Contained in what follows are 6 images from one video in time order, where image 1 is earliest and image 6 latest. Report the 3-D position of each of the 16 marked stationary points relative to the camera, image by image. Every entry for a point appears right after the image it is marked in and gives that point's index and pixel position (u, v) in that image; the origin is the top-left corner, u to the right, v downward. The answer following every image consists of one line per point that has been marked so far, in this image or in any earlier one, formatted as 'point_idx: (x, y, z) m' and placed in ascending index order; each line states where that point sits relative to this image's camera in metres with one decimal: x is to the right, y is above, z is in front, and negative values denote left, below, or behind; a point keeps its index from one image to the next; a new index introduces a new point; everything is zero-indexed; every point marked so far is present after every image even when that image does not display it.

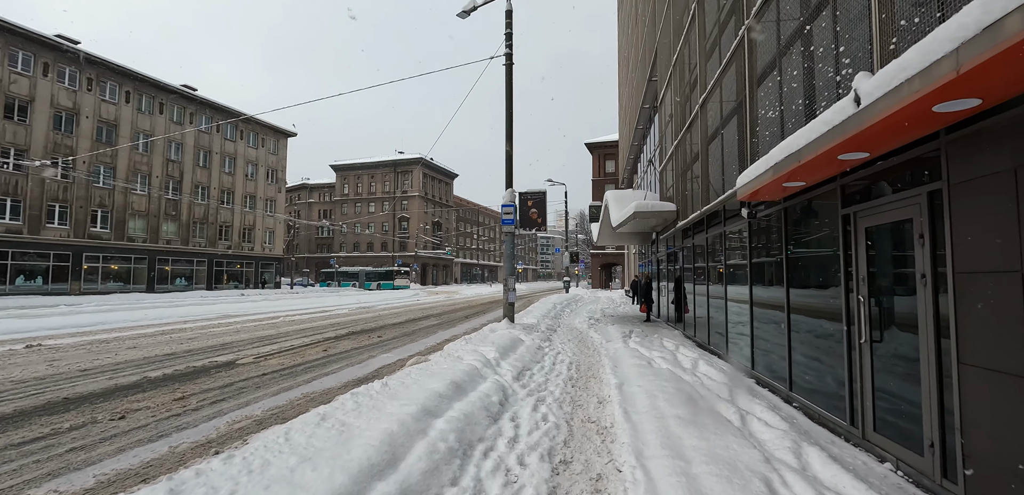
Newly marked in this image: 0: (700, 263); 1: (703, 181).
0: (+4.6, -0.4, +10.9) m
1: (+4.2, +1.5, +9.6) m
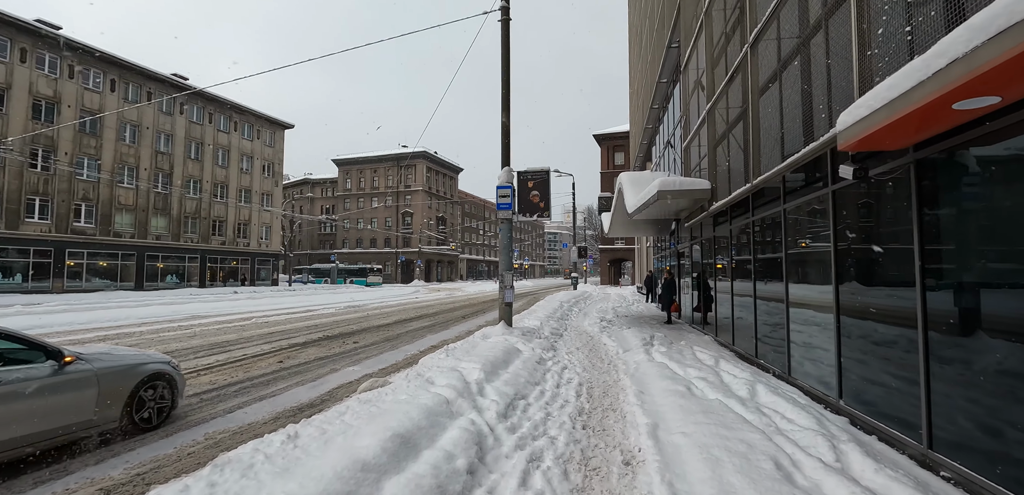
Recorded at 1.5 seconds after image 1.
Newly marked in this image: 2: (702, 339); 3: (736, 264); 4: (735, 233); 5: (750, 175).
0: (+4.5, -0.1, +8.9) m
1: (+4.1, +1.7, +7.6) m
2: (+4.1, -2.0, +9.5) m
3: (+4.5, -0.3, +8.9) m
4: (+4.5, +0.3, +8.9) m
5: (+4.1, +1.3, +7.6) m
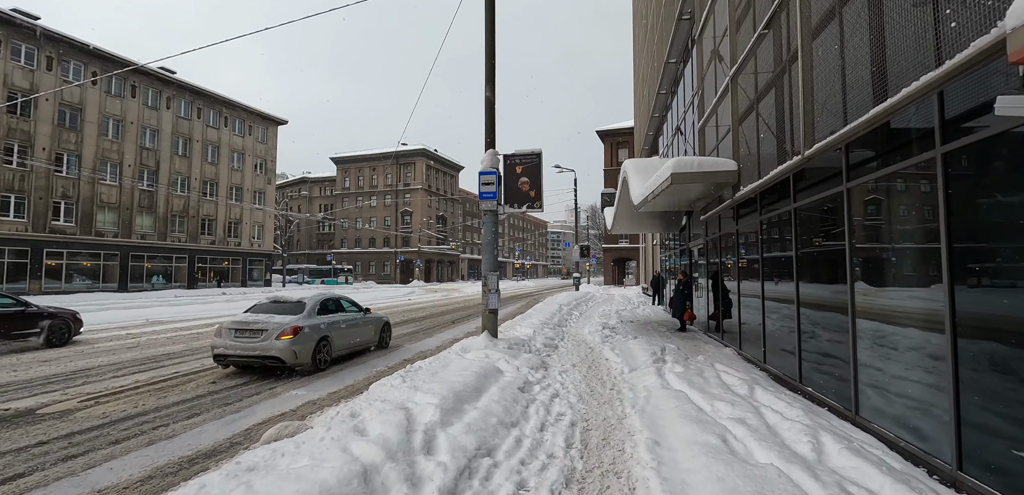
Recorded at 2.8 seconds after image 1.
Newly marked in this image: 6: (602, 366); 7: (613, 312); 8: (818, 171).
0: (+4.2, -0.1, +7.4) m
1: (+3.8, +1.8, +6.1) m
2: (+3.8, -1.9, +8.0) m
3: (+4.2, -0.3, +7.3) m
4: (+4.2, +0.4, +7.3) m
5: (+3.8, +1.3, +6.1) m
6: (+1.5, -1.9, +7.2) m
7: (+3.7, -2.4, +16.2) m
8: (+3.8, +0.9, +5.5) m
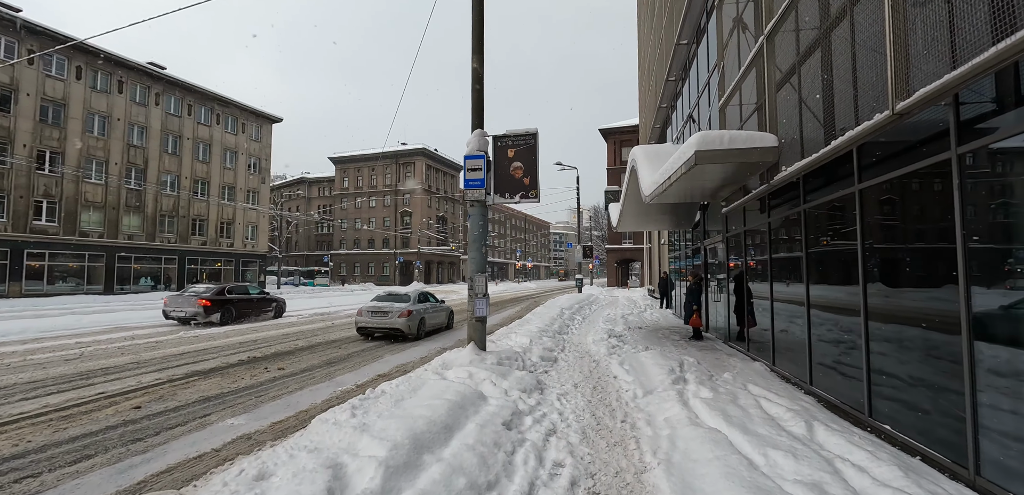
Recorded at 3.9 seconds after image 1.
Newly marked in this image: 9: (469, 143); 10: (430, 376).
0: (+4.1, 0.0, +6.1) m
1: (+3.6, +1.8, +4.8) m
2: (+3.7, -1.9, +6.7) m
3: (+4.1, -0.2, +6.1) m
4: (+4.0, +0.4, +6.0) m
5: (+3.7, +1.4, +4.8) m
6: (+1.3, -1.9, +5.9) m
7: (+3.6, -2.3, +14.9) m
8: (+3.6, +1.0, +4.2) m
9: (-0.7, +1.7, +7.3) m
10: (-1.1, -1.7, +6.0) m
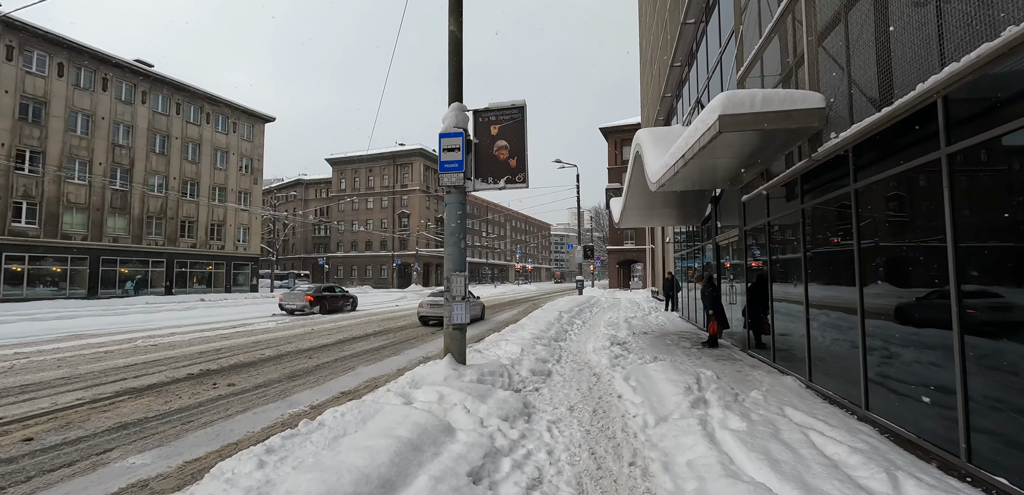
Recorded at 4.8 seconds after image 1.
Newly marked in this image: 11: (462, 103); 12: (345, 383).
0: (+3.9, +0.1, +5.0) m
1: (+3.4, +1.9, +3.7) m
2: (+3.5, -1.8, +5.6) m
3: (+3.9, -0.1, +4.9) m
4: (+3.8, +0.5, +4.9) m
5: (+3.4, +1.5, +3.7) m
6: (+1.1, -1.8, +4.8) m
7: (+3.4, -2.3, +13.8) m
8: (+3.4, +1.1, +3.1) m
9: (-0.9, +1.8, +6.2) m
10: (-1.3, -1.6, +4.8) m
11: (-0.7, +2.1, +6.3) m
12: (-2.7, -2.2, +7.1) m
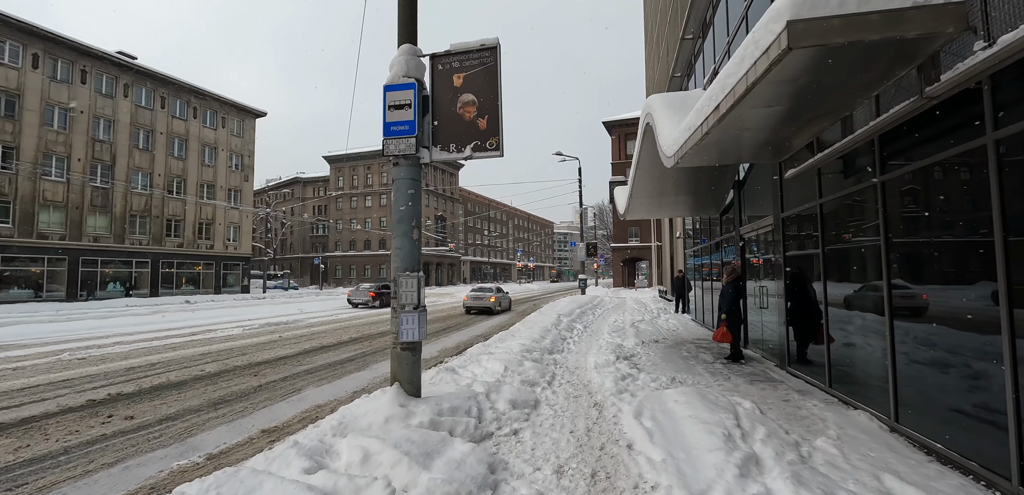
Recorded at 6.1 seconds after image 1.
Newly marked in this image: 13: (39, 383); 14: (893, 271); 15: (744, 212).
0: (+3.6, +0.2, +3.4) m
1: (+3.1, +2.0, +2.1) m
2: (+3.2, -1.7, +4.0) m
3: (+3.6, 0.0, +3.3) m
4: (+3.5, +0.7, +3.3) m
5: (+3.1, +1.6, +2.1) m
6: (+0.8, -1.7, +3.3) m
7: (+3.2, -2.1, +12.2) m
8: (+3.1, +1.2, +1.5) m
9: (-1.2, +1.9, +4.7) m
10: (-1.6, -1.6, +3.3) m
11: (-1.0, +2.1, +4.8) m
12: (-3.0, -2.1, +5.6) m
13: (-7.6, -2.2, +7.1) m
14: (+3.8, -0.2, +4.6) m
15: (+4.5, +0.7, +8.6) m
